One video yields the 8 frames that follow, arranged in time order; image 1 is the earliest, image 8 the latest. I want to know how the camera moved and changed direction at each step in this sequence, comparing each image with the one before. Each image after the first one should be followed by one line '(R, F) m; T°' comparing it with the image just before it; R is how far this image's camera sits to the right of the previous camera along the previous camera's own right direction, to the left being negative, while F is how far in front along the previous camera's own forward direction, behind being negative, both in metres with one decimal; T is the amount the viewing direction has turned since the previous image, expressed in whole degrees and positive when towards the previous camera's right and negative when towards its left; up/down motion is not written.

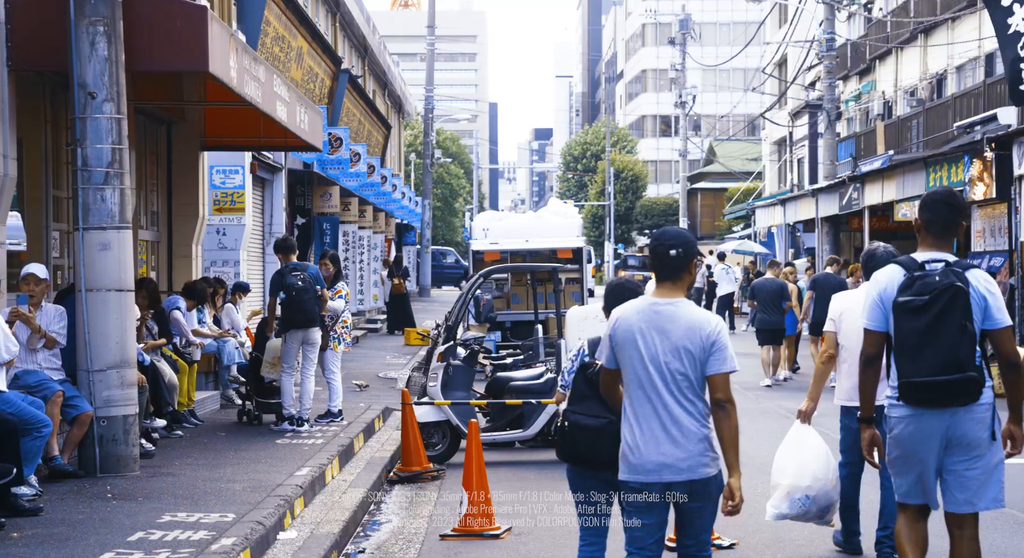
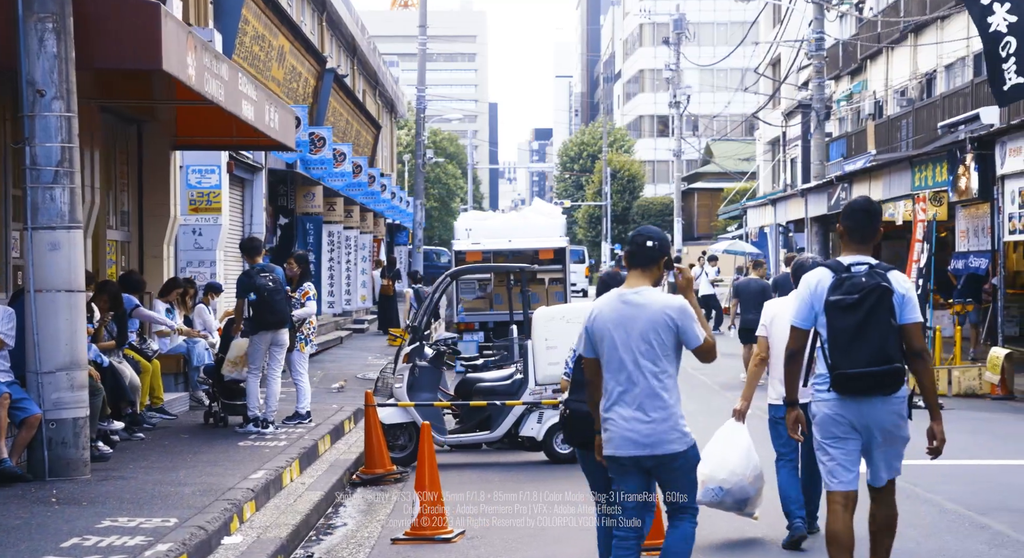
(+0.2, +0.1) m; 0°
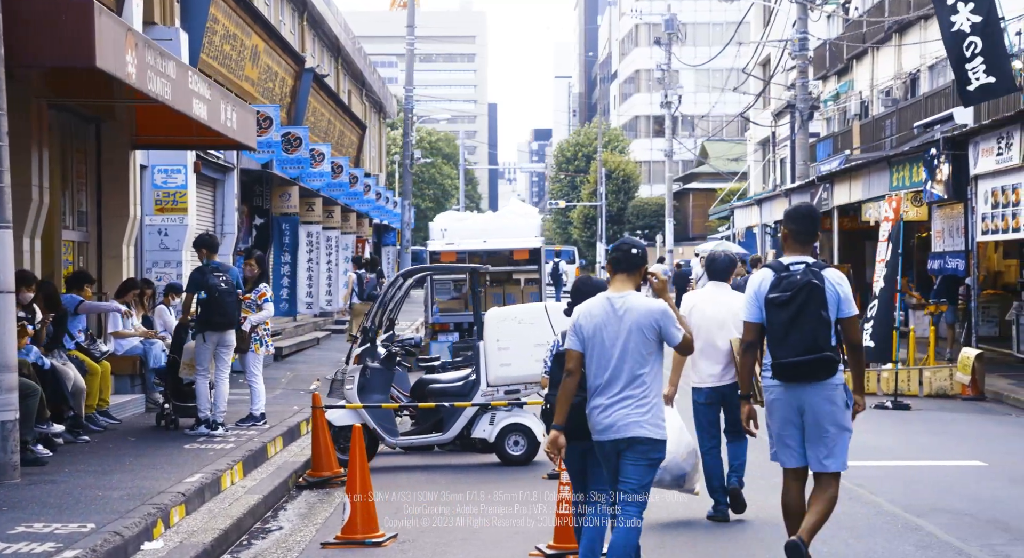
(+0.3, +0.1) m; 0°
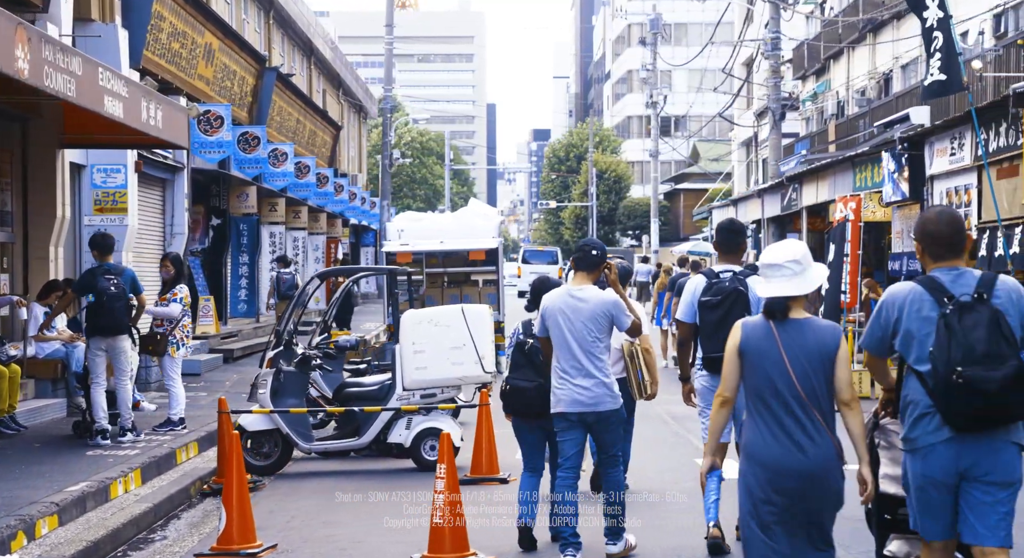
(+0.6, +0.2) m; +1°
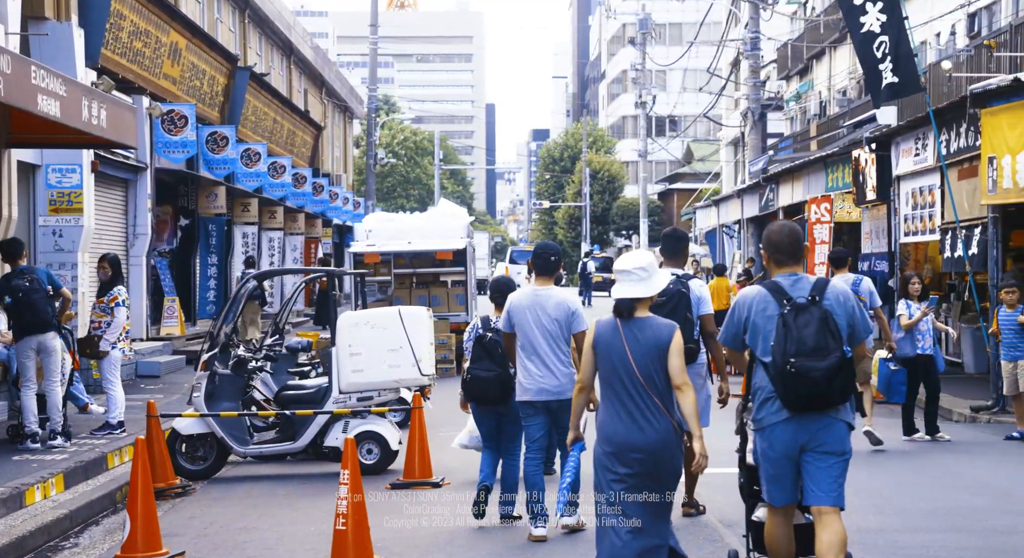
(+0.4, +0.1) m; 0°
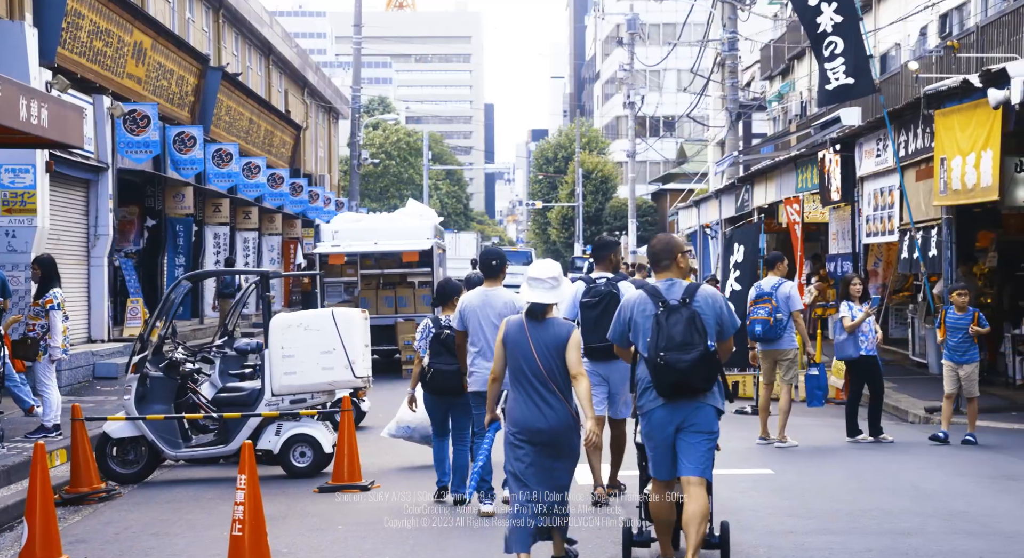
(+0.4, +0.1) m; 0°
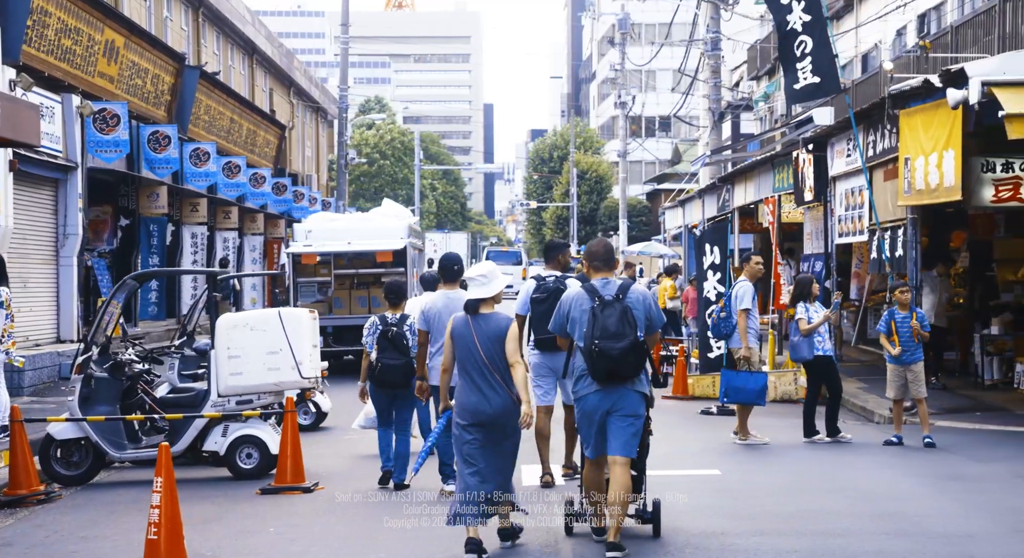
(+0.3, +0.1) m; 0°
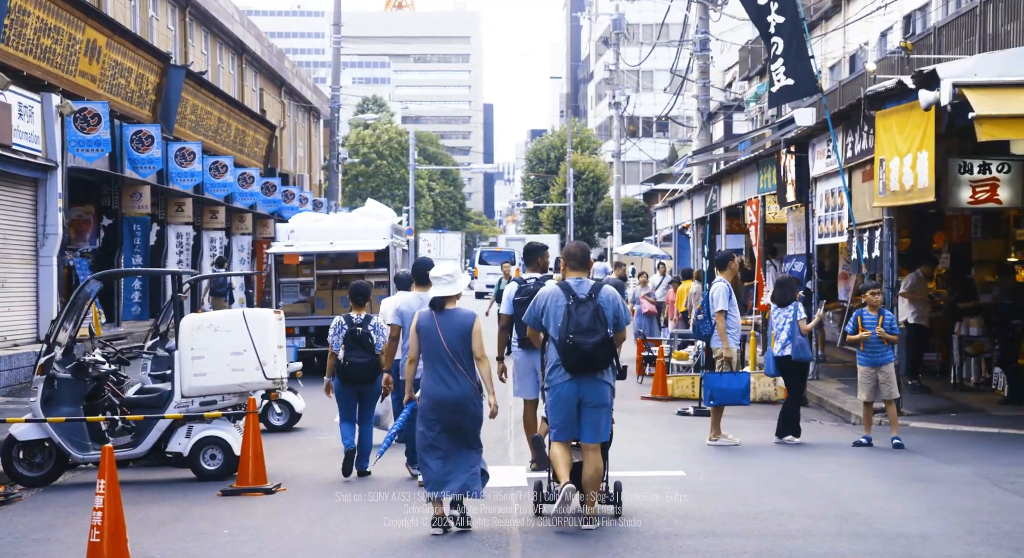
(+0.2, 0.0) m; 0°
